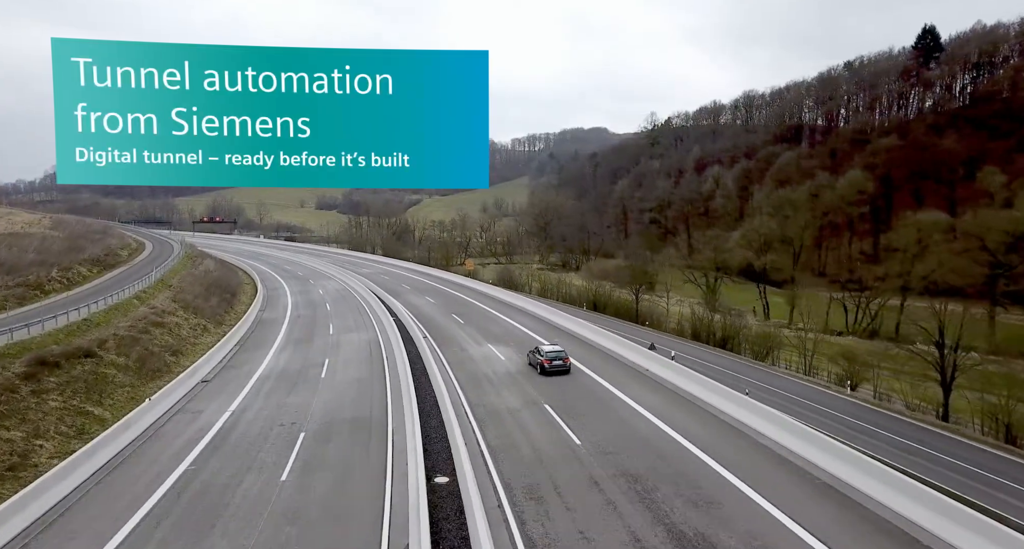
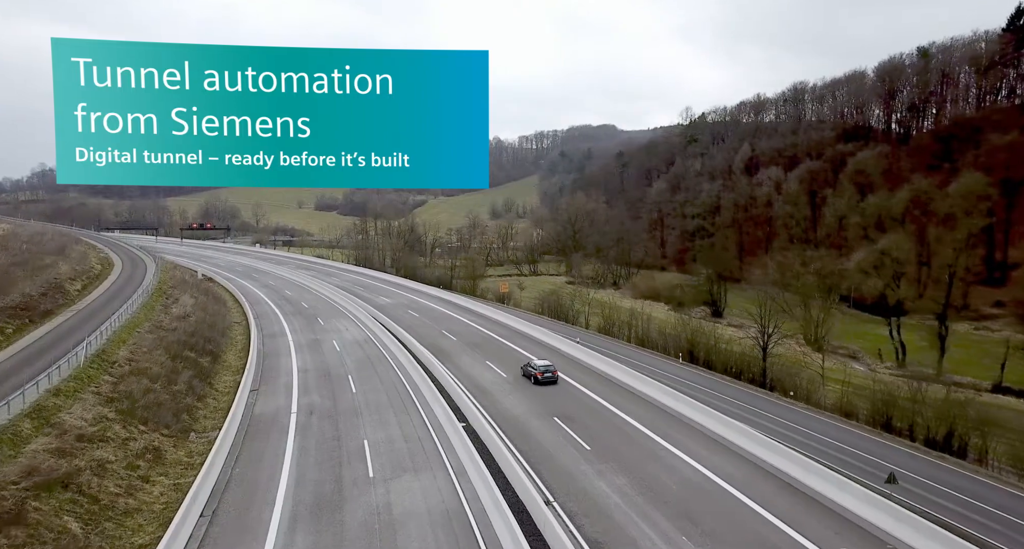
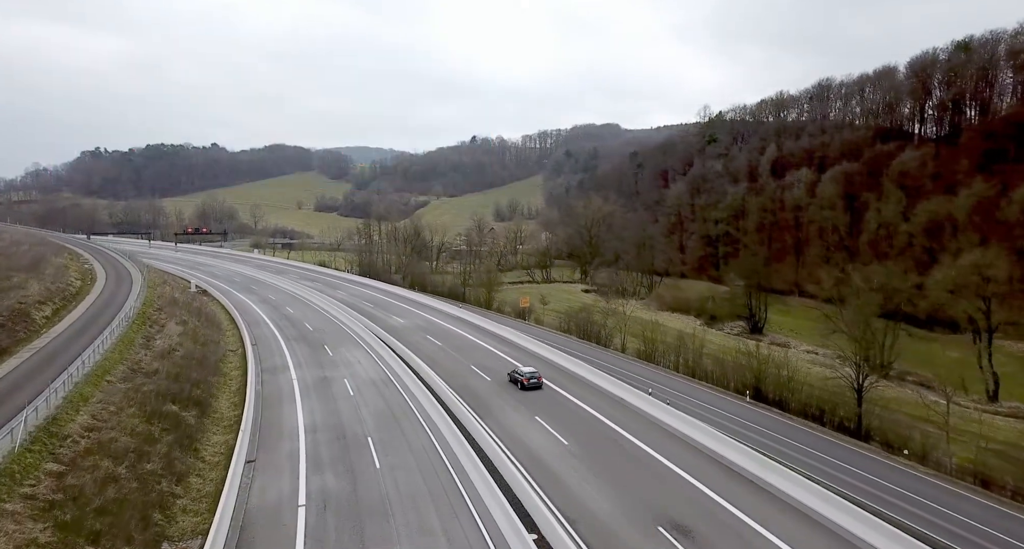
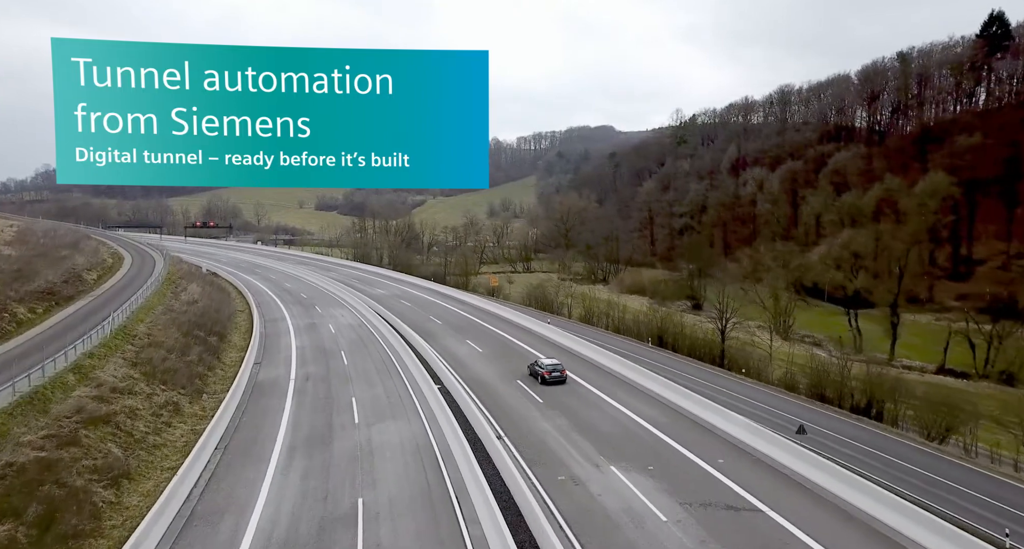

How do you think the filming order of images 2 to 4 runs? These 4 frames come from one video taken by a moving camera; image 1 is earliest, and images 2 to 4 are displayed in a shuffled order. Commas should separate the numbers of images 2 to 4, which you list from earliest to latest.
4, 2, 3
